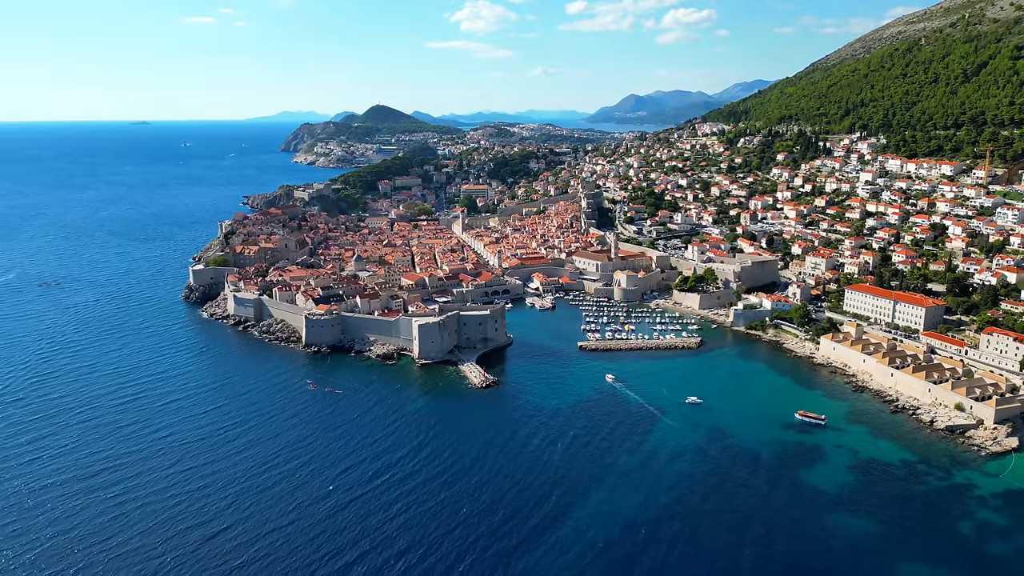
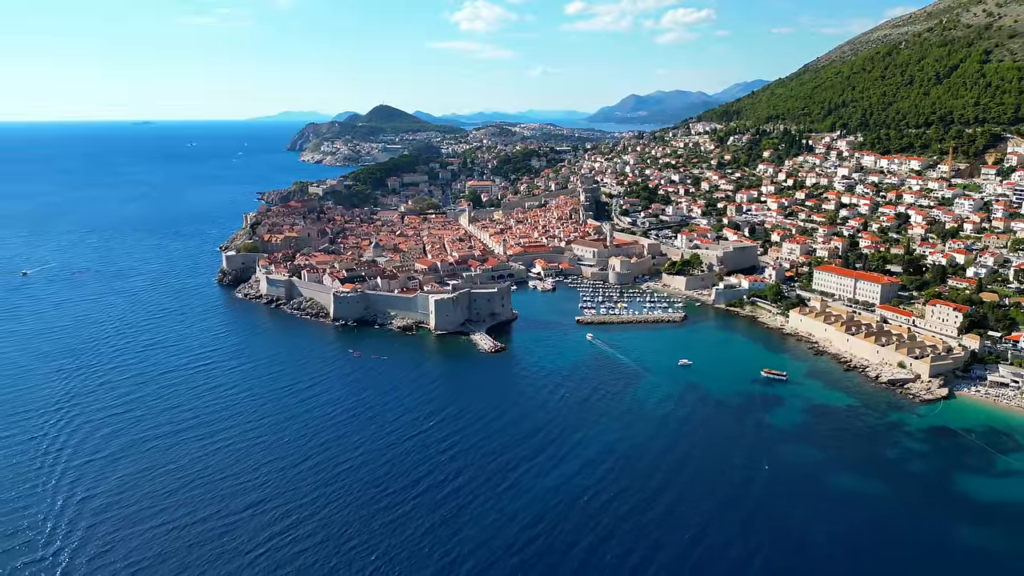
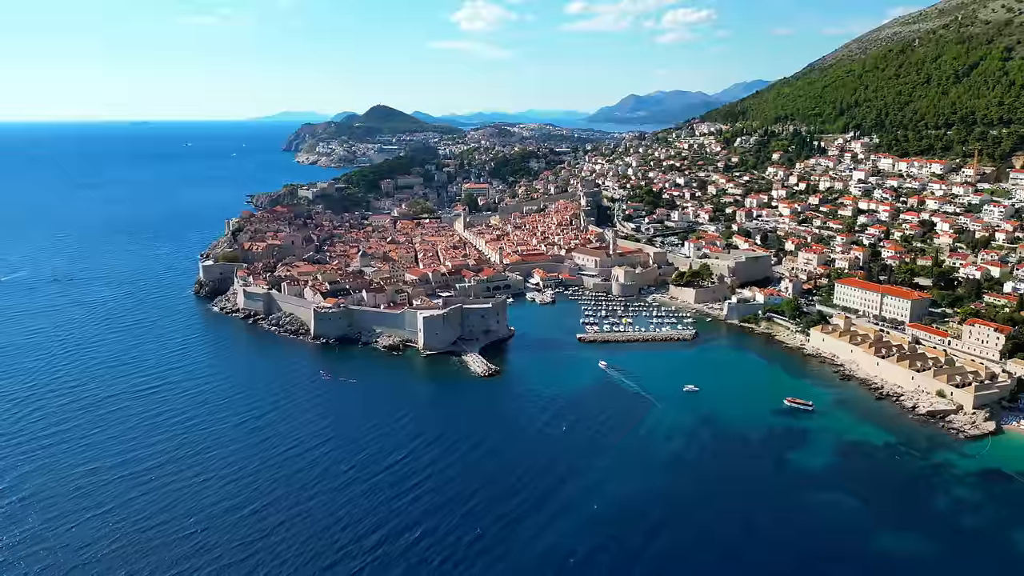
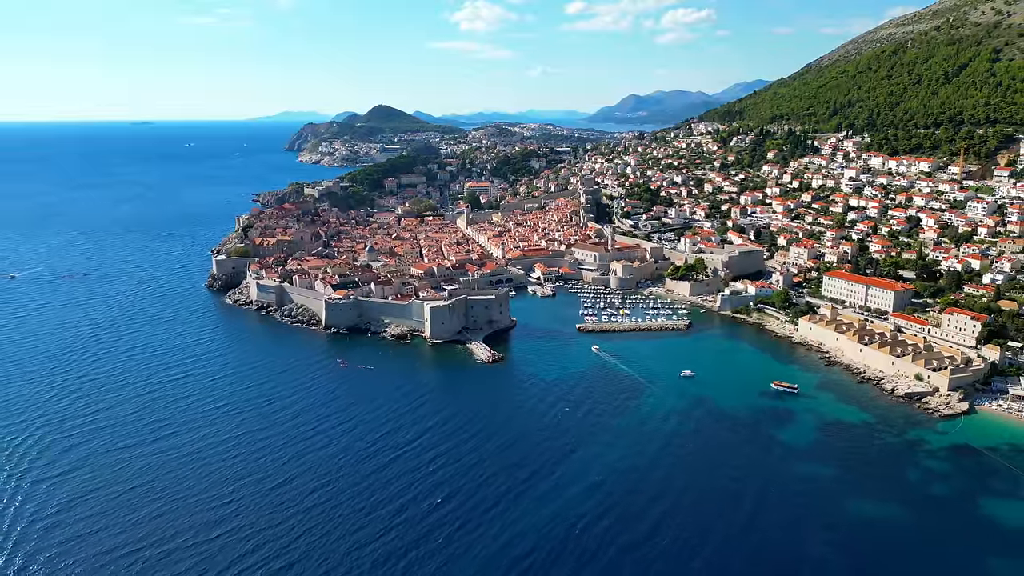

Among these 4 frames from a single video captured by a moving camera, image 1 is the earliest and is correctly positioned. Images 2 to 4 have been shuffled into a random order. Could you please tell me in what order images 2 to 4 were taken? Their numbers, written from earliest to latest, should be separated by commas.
3, 4, 2
